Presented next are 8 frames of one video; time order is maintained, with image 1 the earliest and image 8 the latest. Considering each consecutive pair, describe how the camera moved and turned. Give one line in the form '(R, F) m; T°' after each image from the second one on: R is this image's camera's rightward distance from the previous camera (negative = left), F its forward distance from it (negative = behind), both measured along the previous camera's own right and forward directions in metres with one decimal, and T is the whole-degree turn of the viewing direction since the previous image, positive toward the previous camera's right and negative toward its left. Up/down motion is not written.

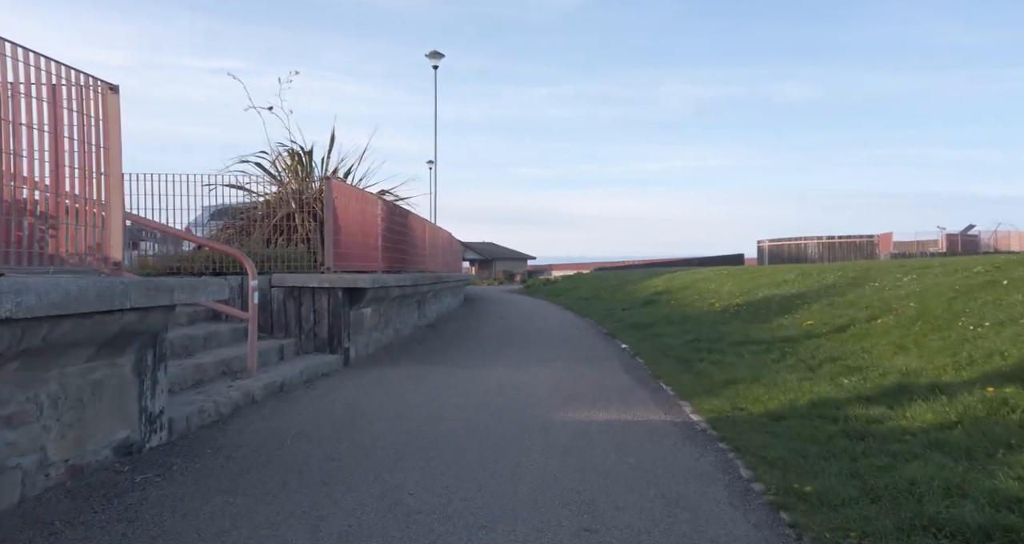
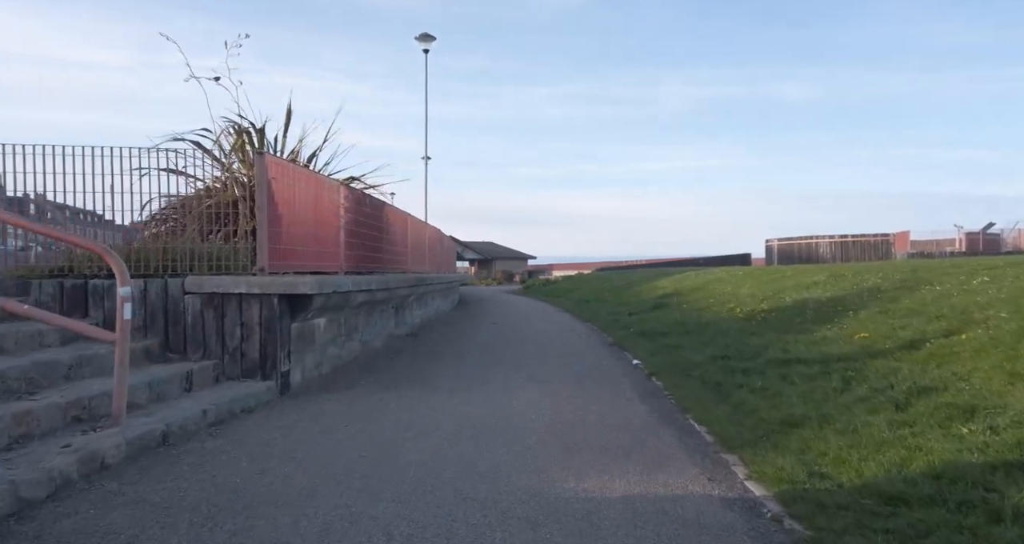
(+0.2, +2.2) m; 0°
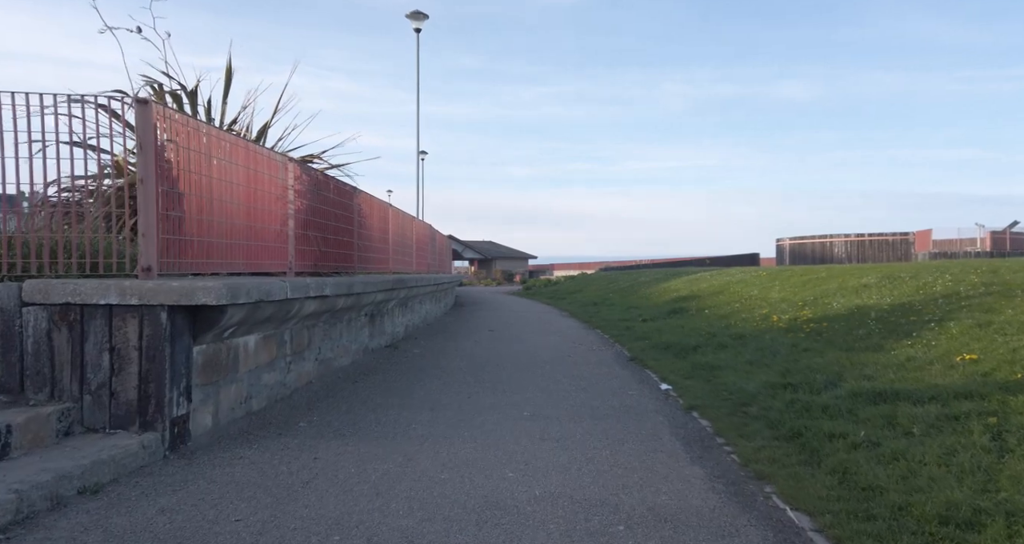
(0.0, +2.3) m; 0°
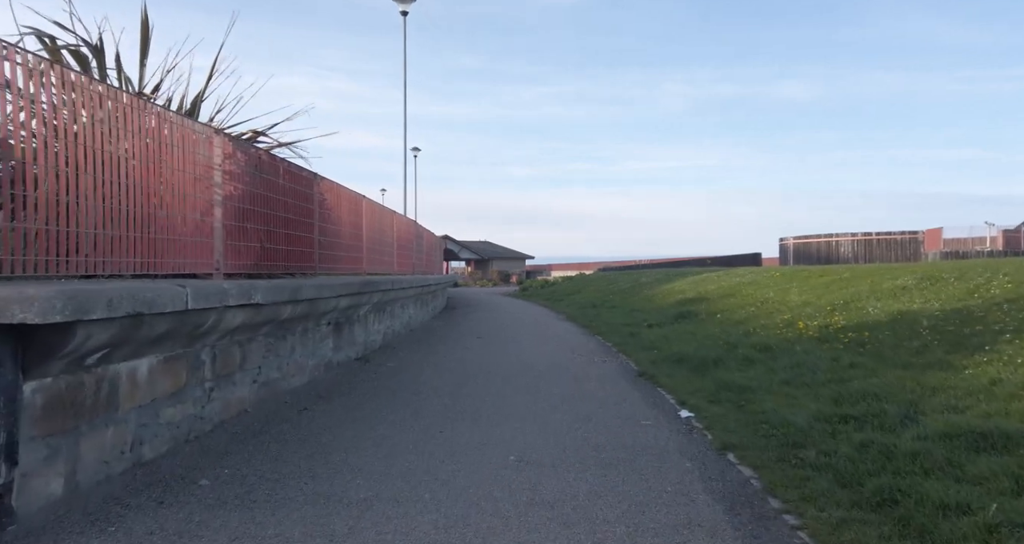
(+0.1, +1.7) m; 0°
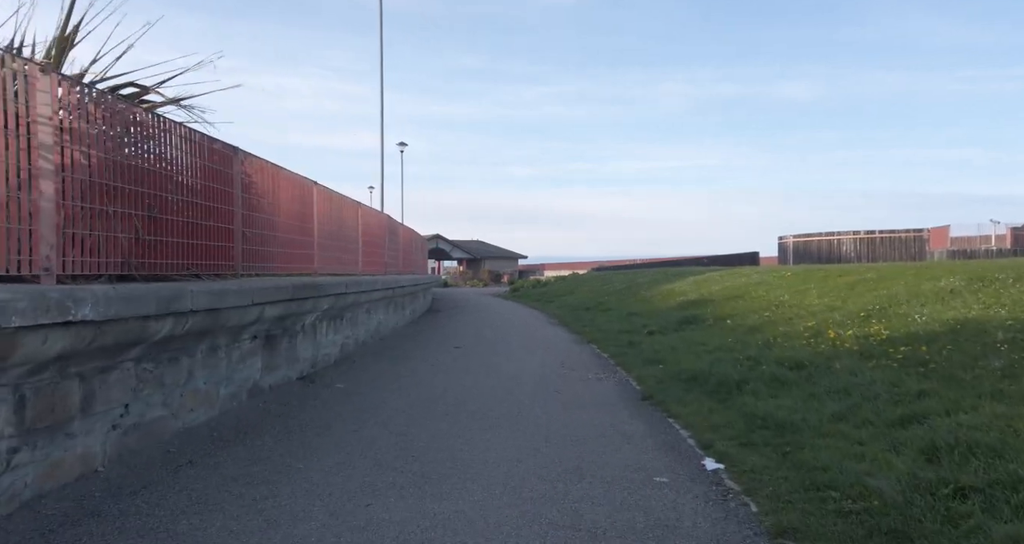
(+0.2, +2.0) m; +1°
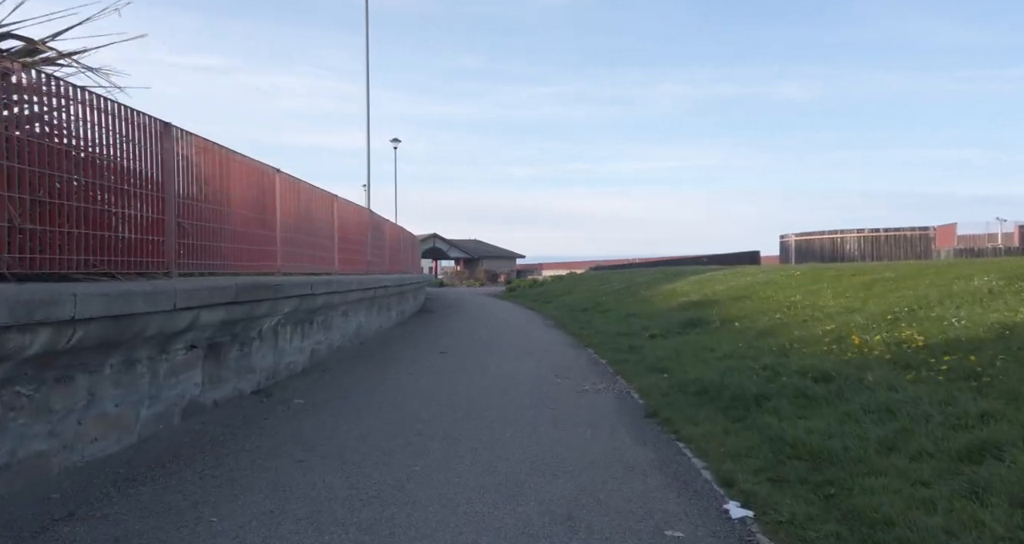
(+0.2, +1.1) m; 0°
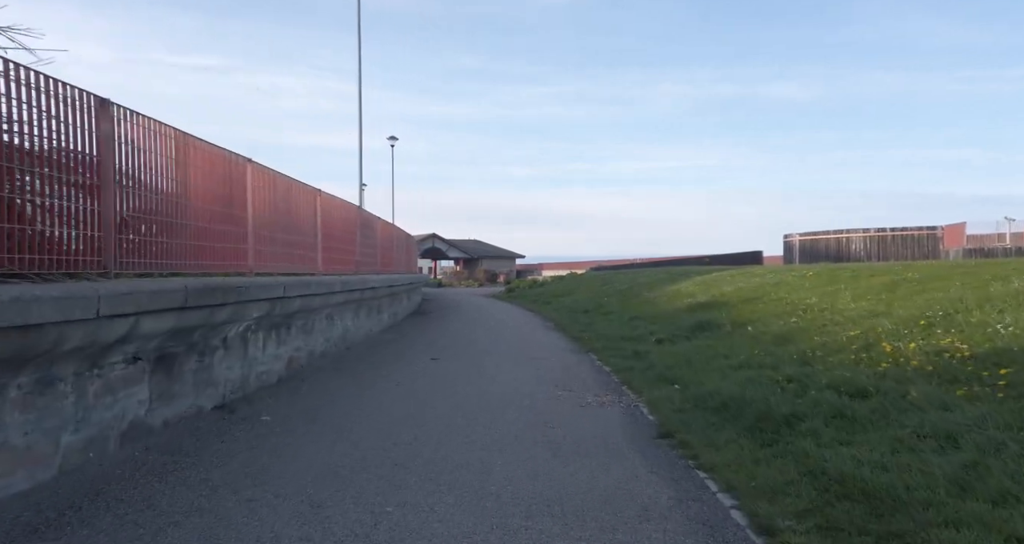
(+0.1, +0.9) m; 0°
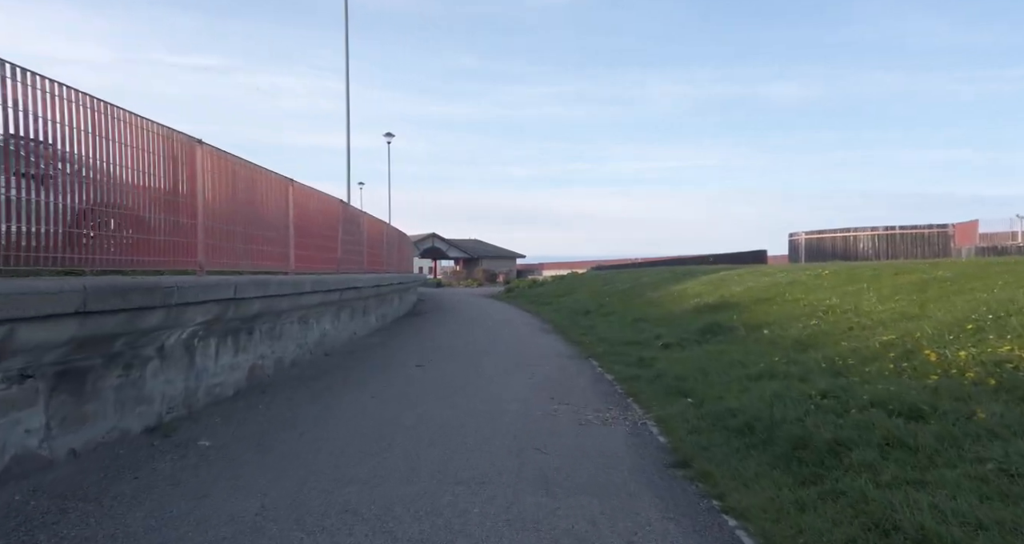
(+0.1, +1.1) m; 0°
